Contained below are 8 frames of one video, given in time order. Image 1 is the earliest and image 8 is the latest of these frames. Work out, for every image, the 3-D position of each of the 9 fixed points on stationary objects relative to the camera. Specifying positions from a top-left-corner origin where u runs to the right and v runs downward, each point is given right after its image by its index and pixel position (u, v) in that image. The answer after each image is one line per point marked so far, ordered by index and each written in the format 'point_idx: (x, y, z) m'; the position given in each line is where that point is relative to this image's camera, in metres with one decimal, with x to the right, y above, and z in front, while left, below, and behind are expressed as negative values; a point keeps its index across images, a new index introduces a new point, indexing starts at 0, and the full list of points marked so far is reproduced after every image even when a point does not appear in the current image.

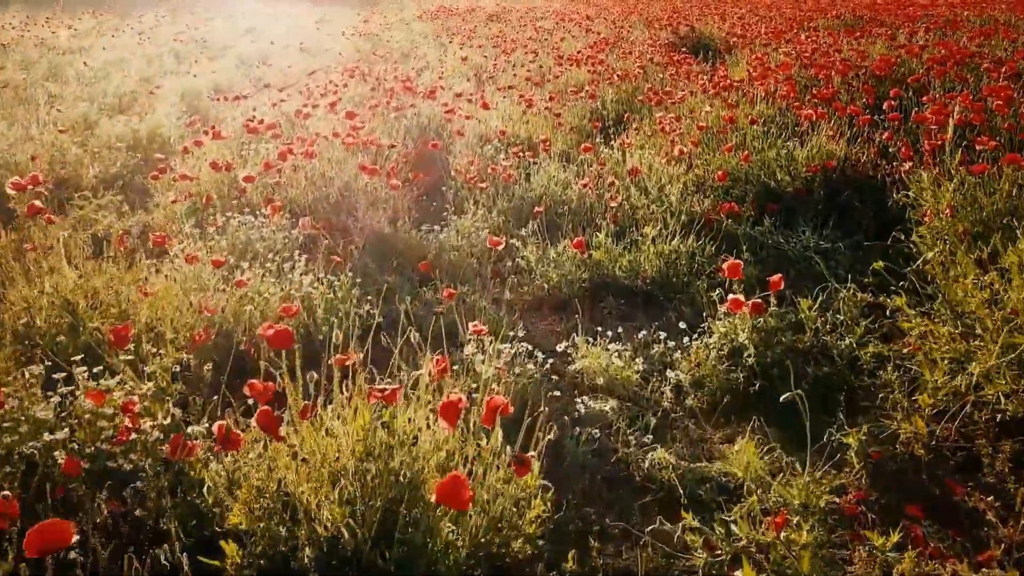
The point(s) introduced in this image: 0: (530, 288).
0: (+0.1, 0.0, +3.1) m
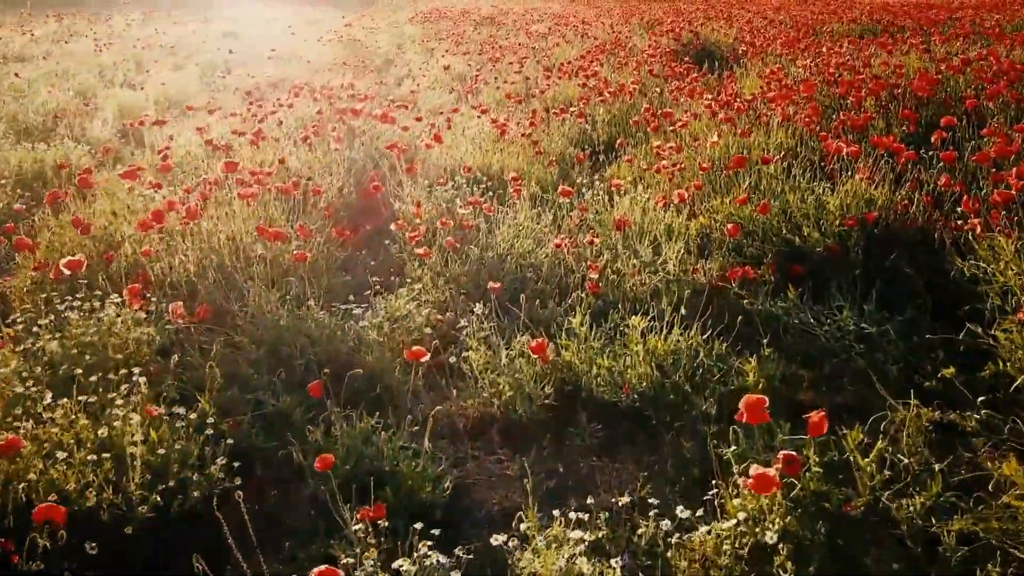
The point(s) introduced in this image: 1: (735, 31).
0: (-0.1, -0.3, +2.3) m
1: (+2.9, +3.4, +10.1) m
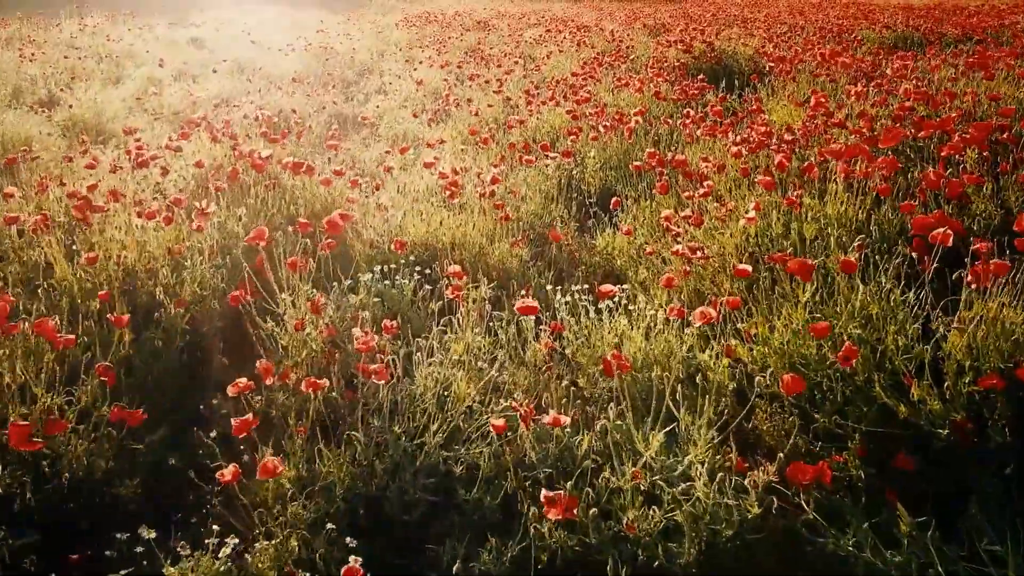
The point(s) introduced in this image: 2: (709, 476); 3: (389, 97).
0: (-0.3, -0.9, +1.0) m
1: (+2.8, +2.9, +8.9) m
2: (+0.4, -0.4, +1.7) m
3: (-1.3, +2.0, +8.2) m
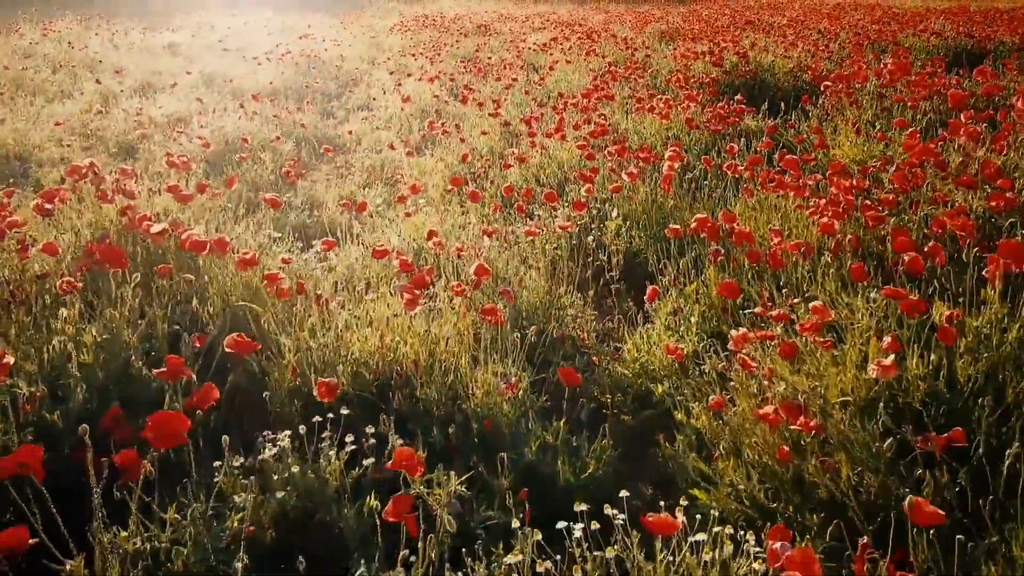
0: (-0.4, -1.3, 0.0) m
1: (+2.8, +2.5, +7.8) m
2: (+0.4, -0.9, +0.7) m
3: (-1.3, +1.5, +7.1) m
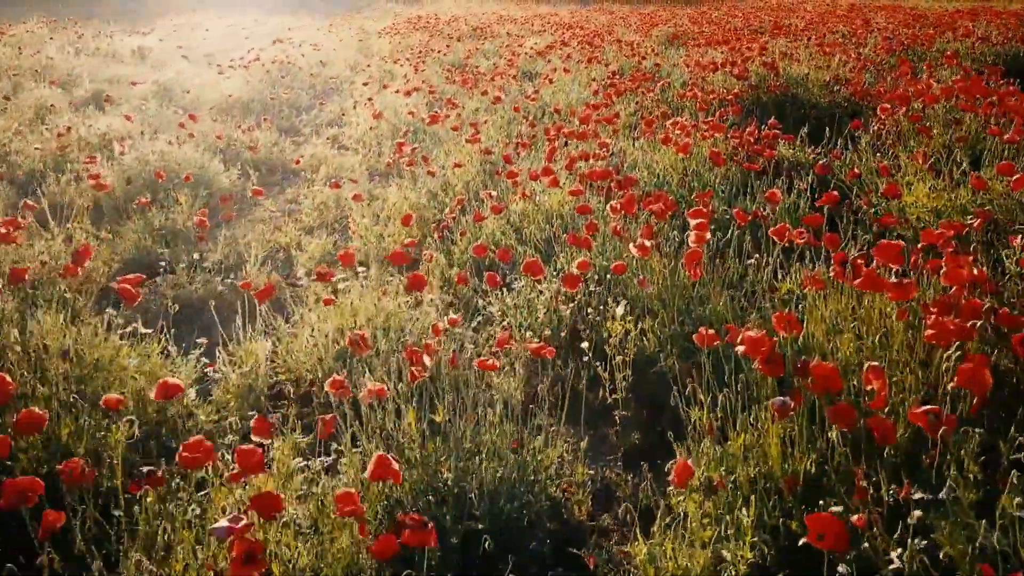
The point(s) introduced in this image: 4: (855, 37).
0: (-0.5, -1.6, -1.0) m
1: (+2.7, +2.1, +6.8) m
2: (+0.3, -1.2, -0.3) m
3: (-1.4, +1.2, +6.2) m
4: (+3.9, +2.9, +8.7) m
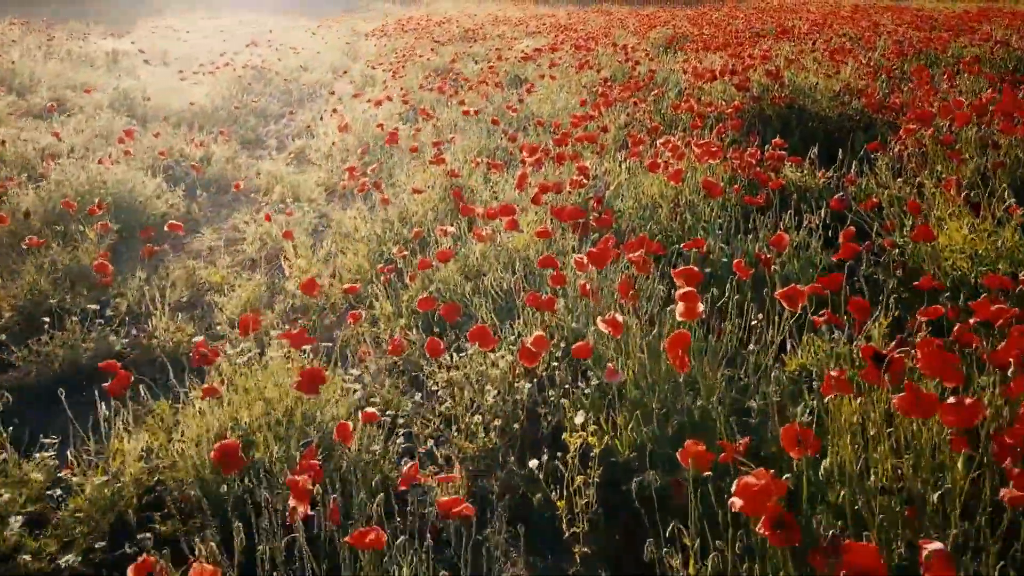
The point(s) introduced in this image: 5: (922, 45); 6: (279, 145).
0: (-0.7, -1.9, -1.5) m
1: (+2.5, +1.9, +6.3) m
2: (+0.1, -1.5, -0.8) m
3: (-1.5, +0.9, +5.6) m
4: (+3.8, +2.7, +8.1) m
5: (+3.8, +2.2, +7.0) m
6: (-2.0, +1.2, +6.4) m
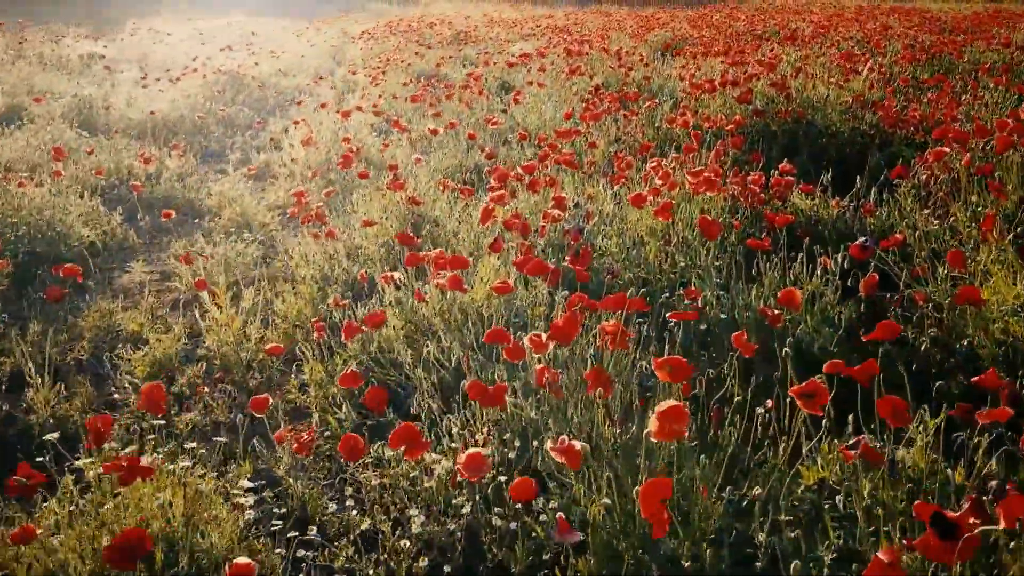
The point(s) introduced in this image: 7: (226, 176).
0: (-0.8, -2.1, -2.0) m
1: (+2.4, +1.7, +5.8) m
2: (0.0, -1.7, -1.3) m
3: (-1.7, +0.8, +5.1) m
4: (+3.6, +2.5, +7.6) m
5: (+3.7, +2.0, +6.5) m
6: (-2.1, +1.0, +5.9) m
7: (-2.0, +0.8, +5.3) m
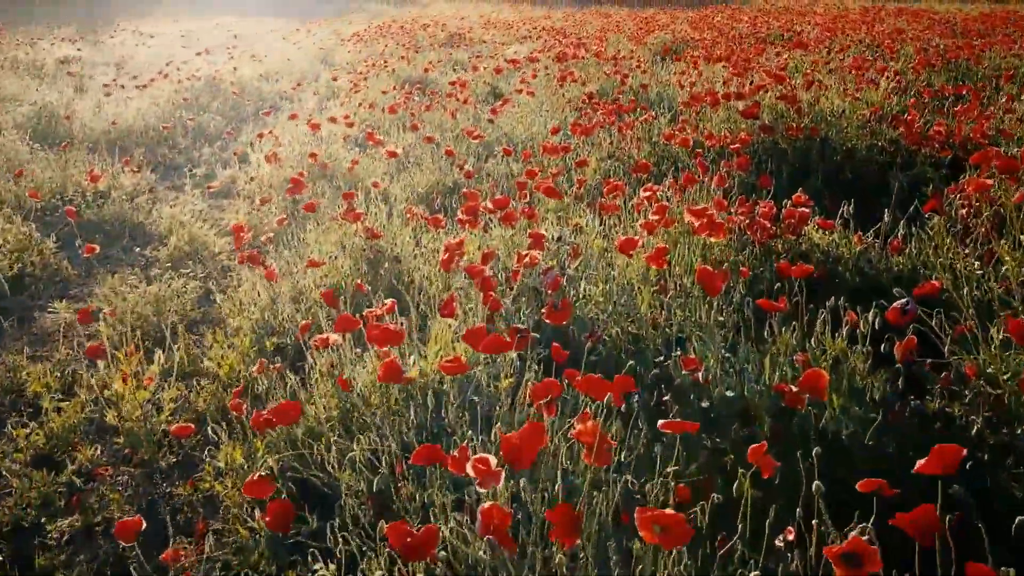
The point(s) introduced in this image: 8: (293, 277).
0: (-0.9, -2.2, -2.5) m
1: (+2.3, +1.5, +5.3) m
2: (-0.2, -1.8, -1.8) m
3: (-1.8, +0.6, +4.7) m
4: (+3.5, +2.3, +7.2) m
5: (+3.6, +1.8, +6.1) m
6: (-2.2, +0.8, +5.5) m
7: (-2.1, +0.6, +4.8) m
8: (-0.8, 0.0, +2.8) m
